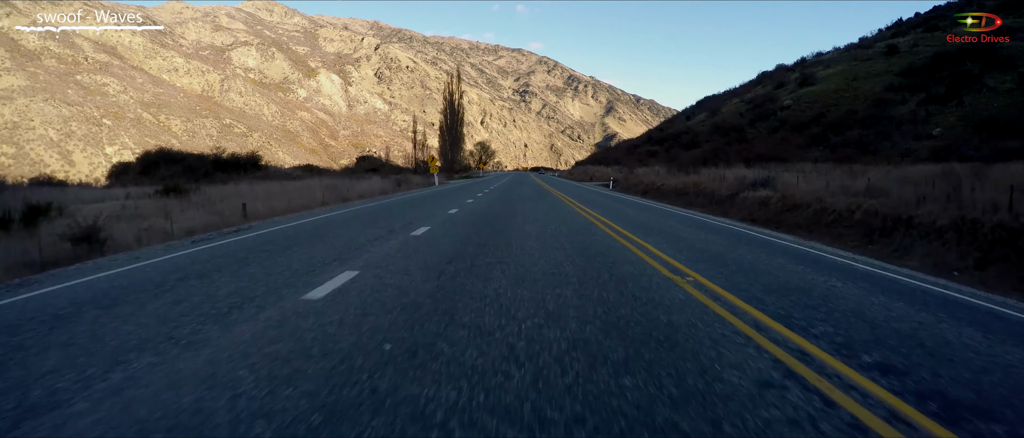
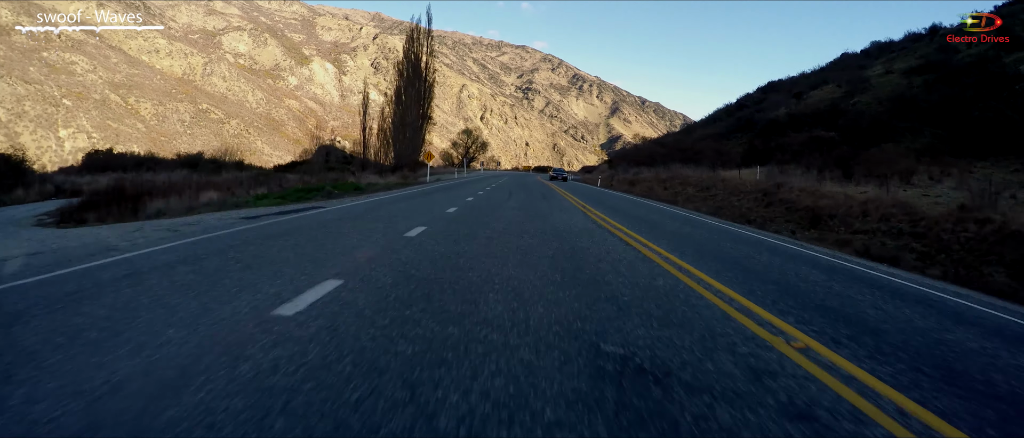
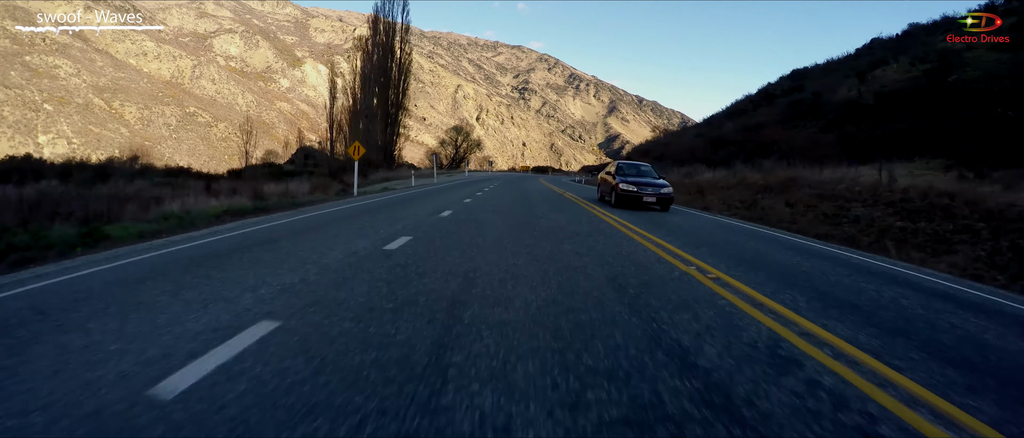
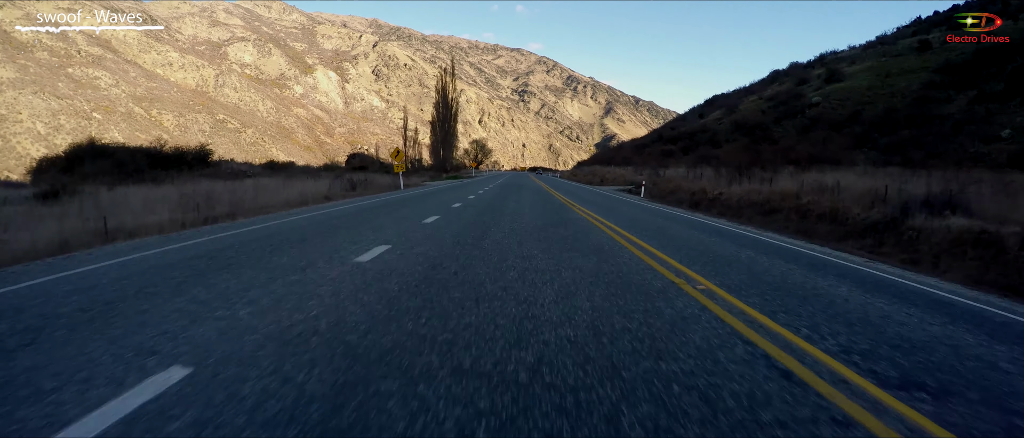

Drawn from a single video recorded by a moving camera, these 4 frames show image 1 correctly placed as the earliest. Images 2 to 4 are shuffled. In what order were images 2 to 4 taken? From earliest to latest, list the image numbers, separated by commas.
4, 2, 3
